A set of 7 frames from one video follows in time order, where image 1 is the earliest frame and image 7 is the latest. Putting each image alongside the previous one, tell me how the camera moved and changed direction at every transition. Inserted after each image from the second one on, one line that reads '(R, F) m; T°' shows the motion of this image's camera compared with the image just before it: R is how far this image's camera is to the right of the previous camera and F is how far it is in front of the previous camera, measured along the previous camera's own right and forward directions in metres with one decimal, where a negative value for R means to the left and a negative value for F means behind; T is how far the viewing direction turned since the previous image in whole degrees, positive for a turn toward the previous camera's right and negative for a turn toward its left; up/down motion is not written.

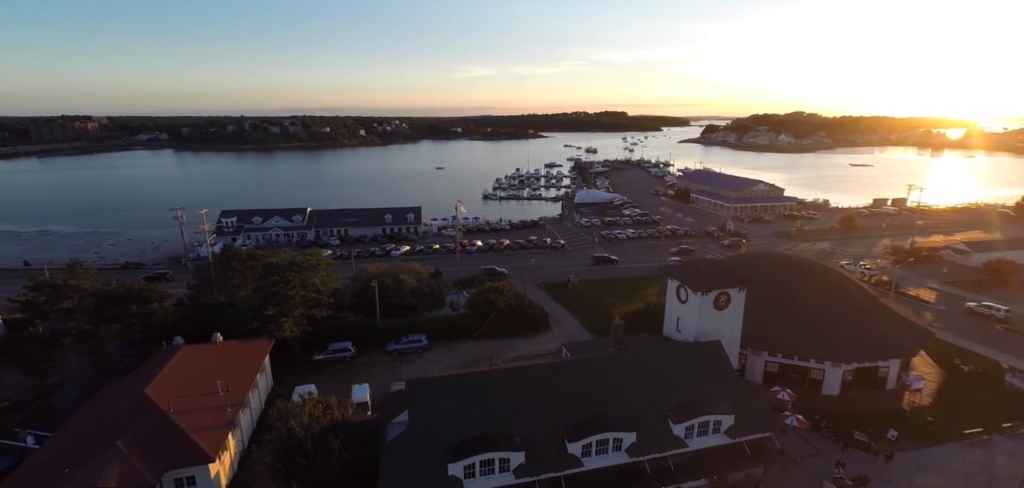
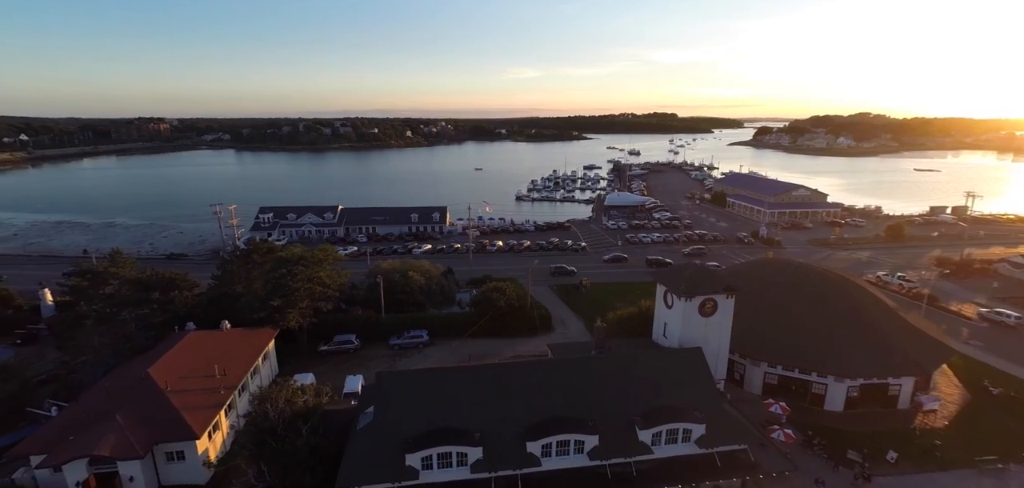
(+2.9, -0.1) m; -5°
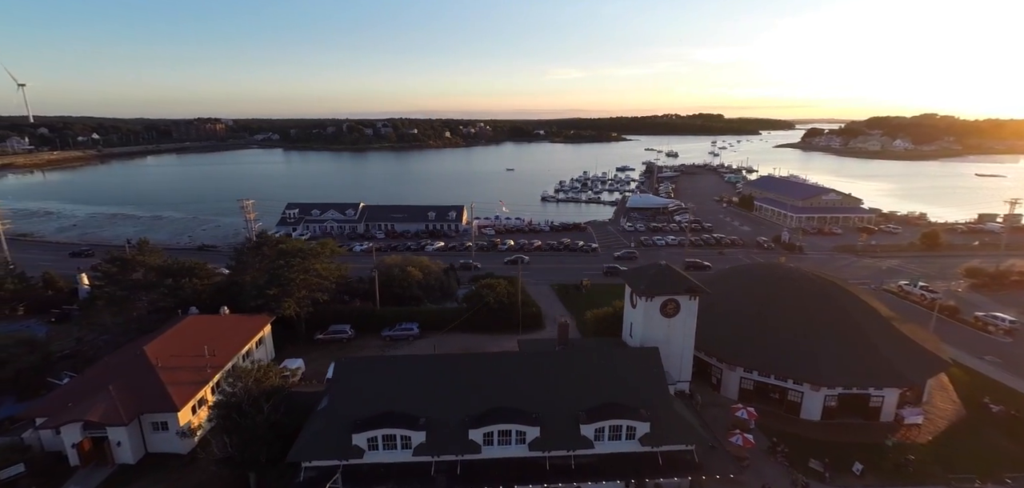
(+3.5, -0.5) m; -5°
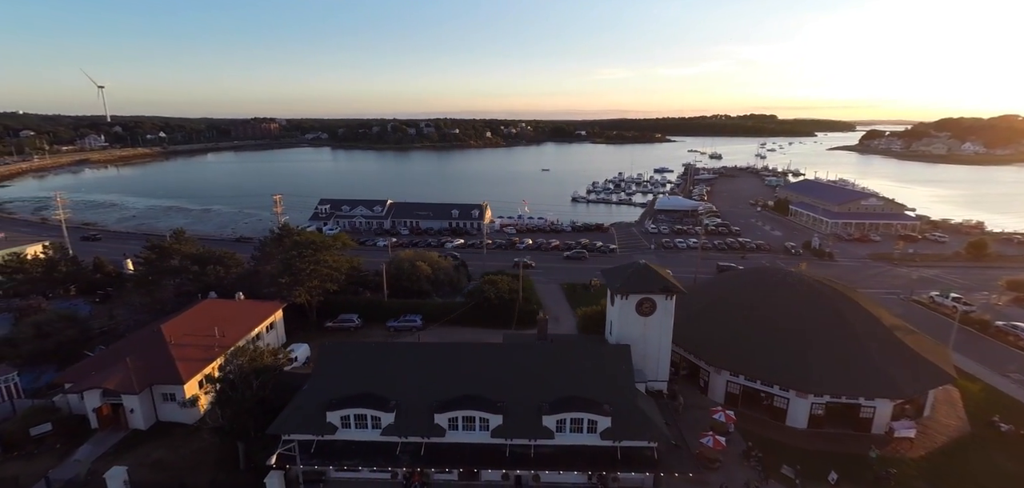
(+2.9, -0.6) m; -5°
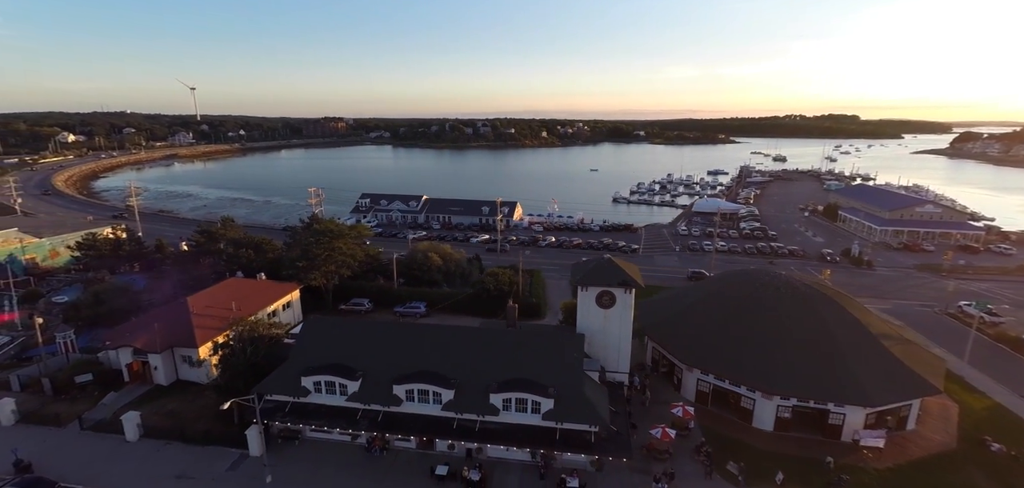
(+4.4, -1.1) m; -7°
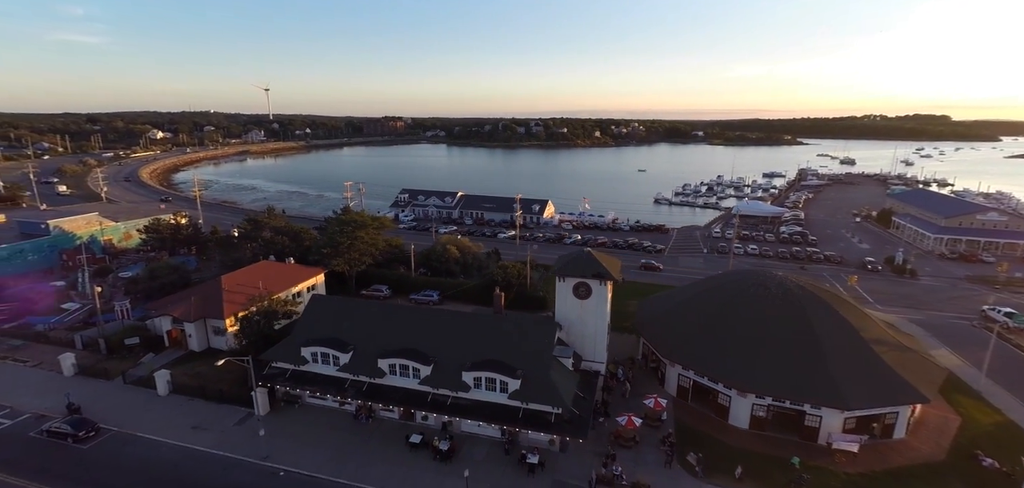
(+3.6, -1.2) m; -6°
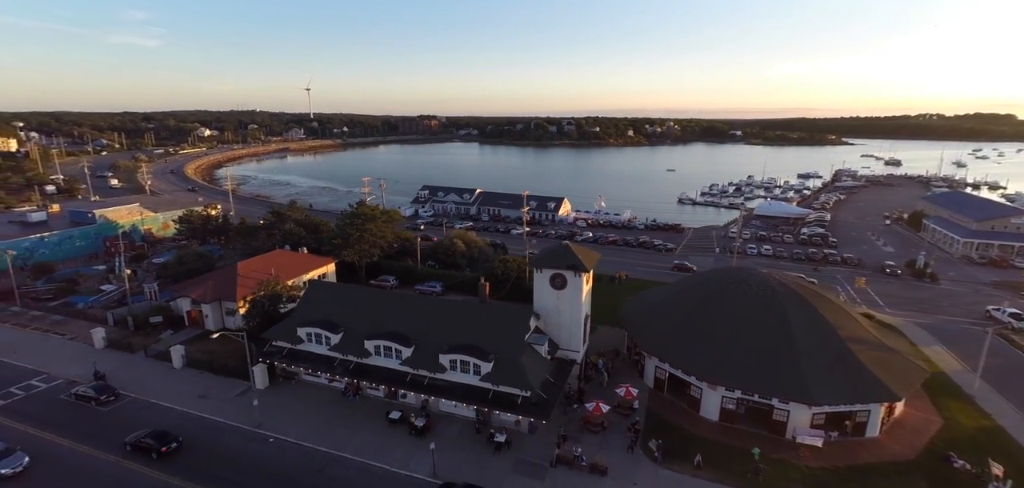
(+2.8, -1.1) m; -4°
